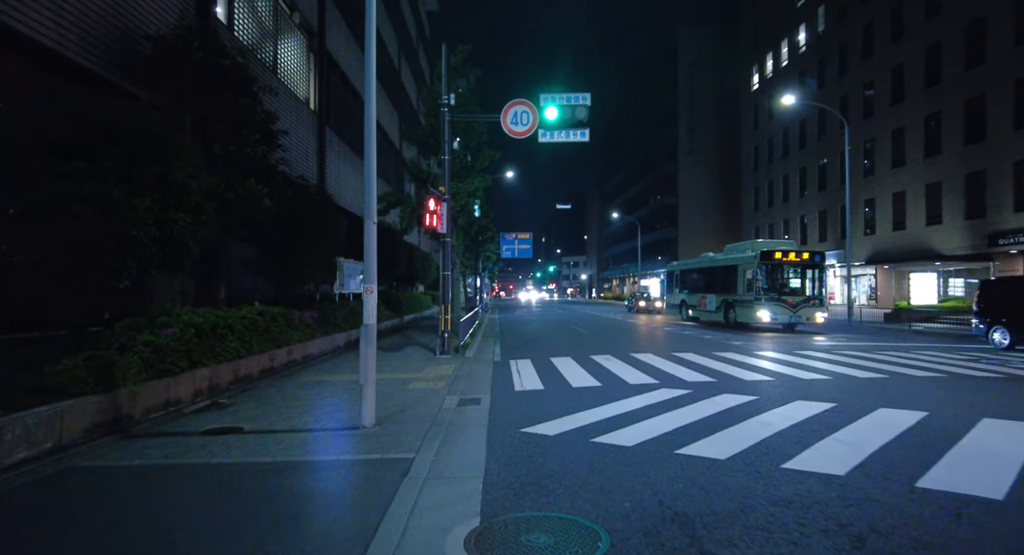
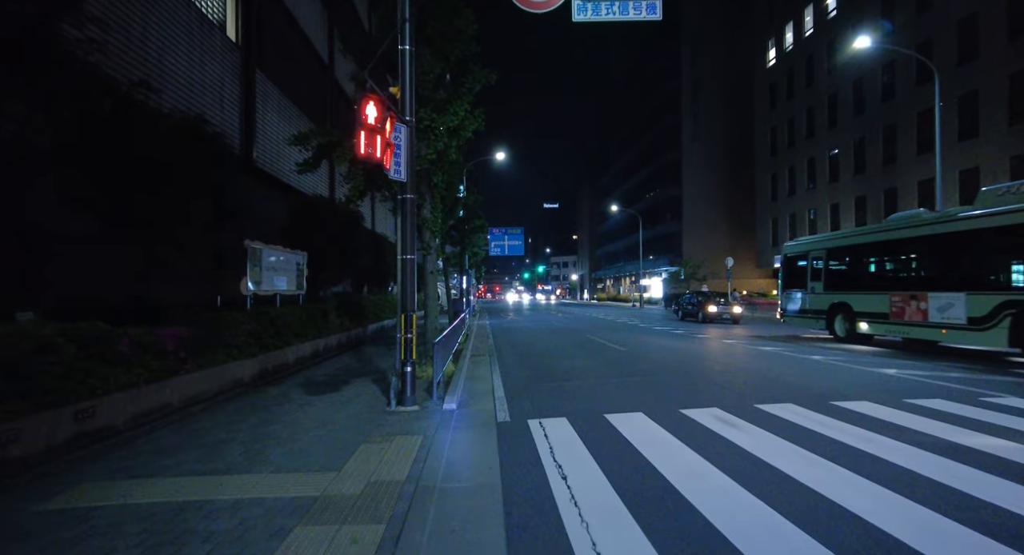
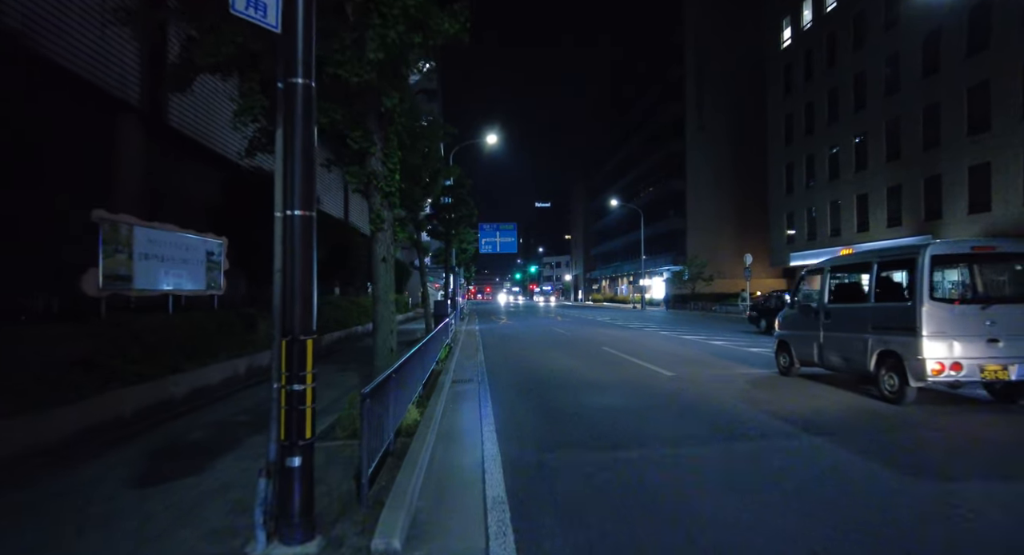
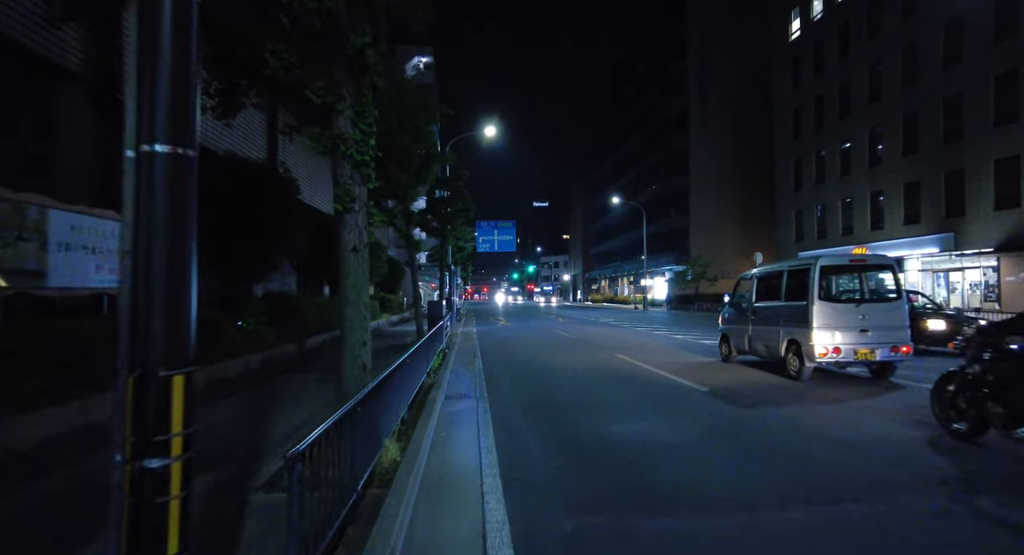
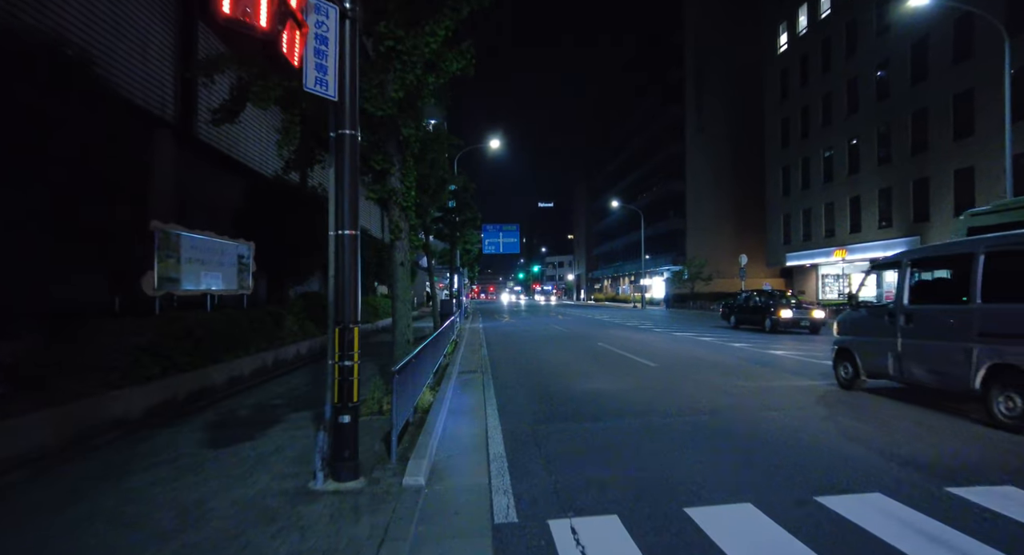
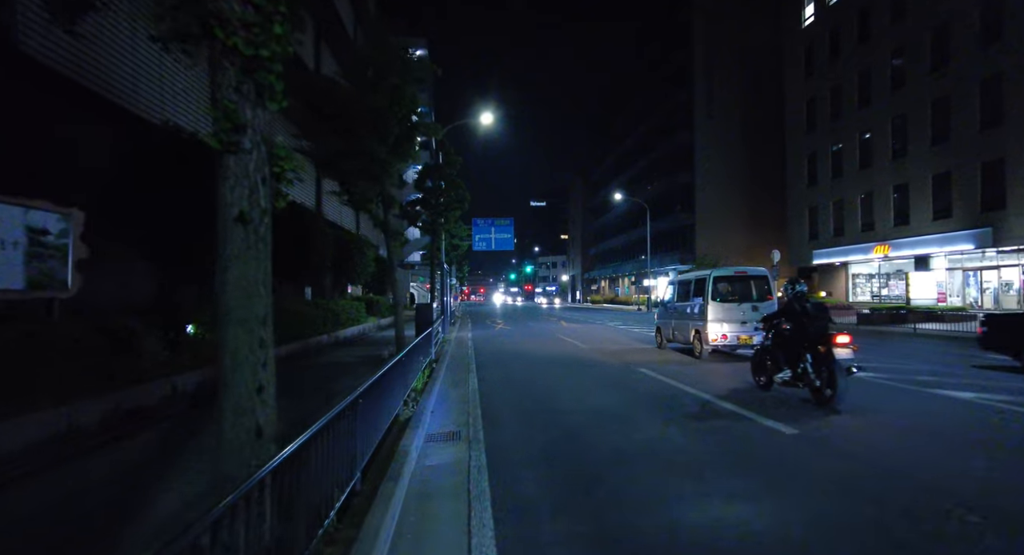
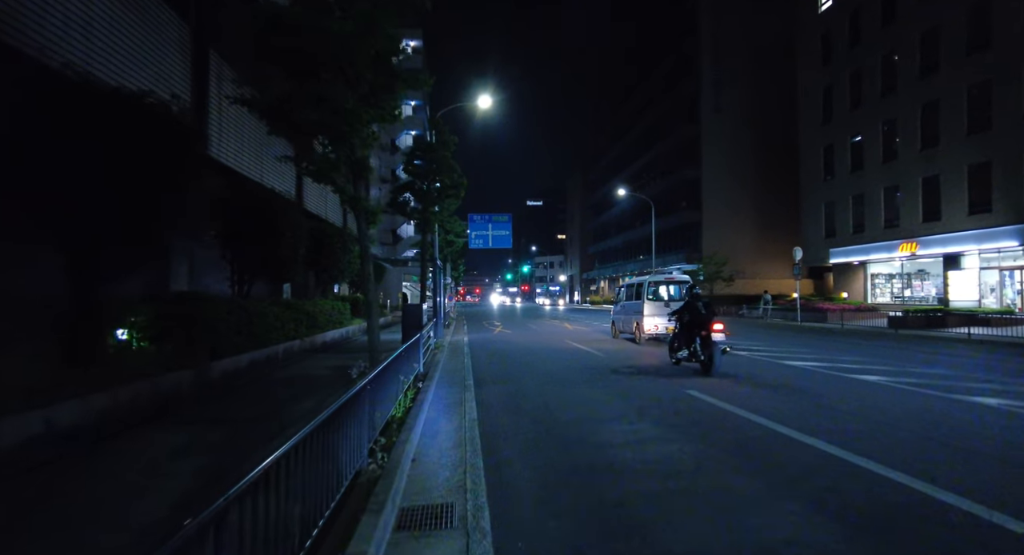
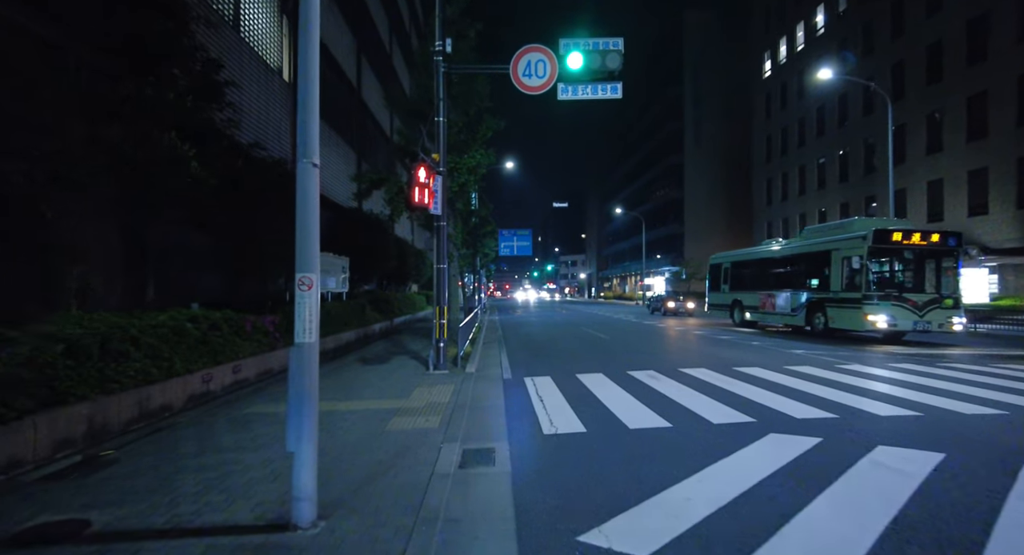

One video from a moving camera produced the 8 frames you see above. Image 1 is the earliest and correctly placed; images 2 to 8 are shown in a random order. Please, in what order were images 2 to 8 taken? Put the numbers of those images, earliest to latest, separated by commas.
8, 2, 5, 3, 4, 6, 7
